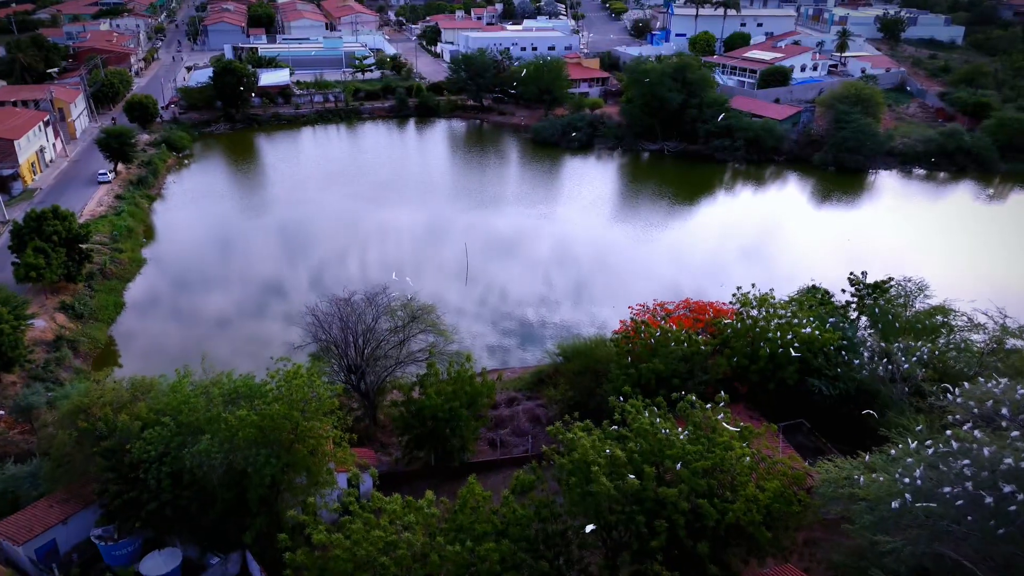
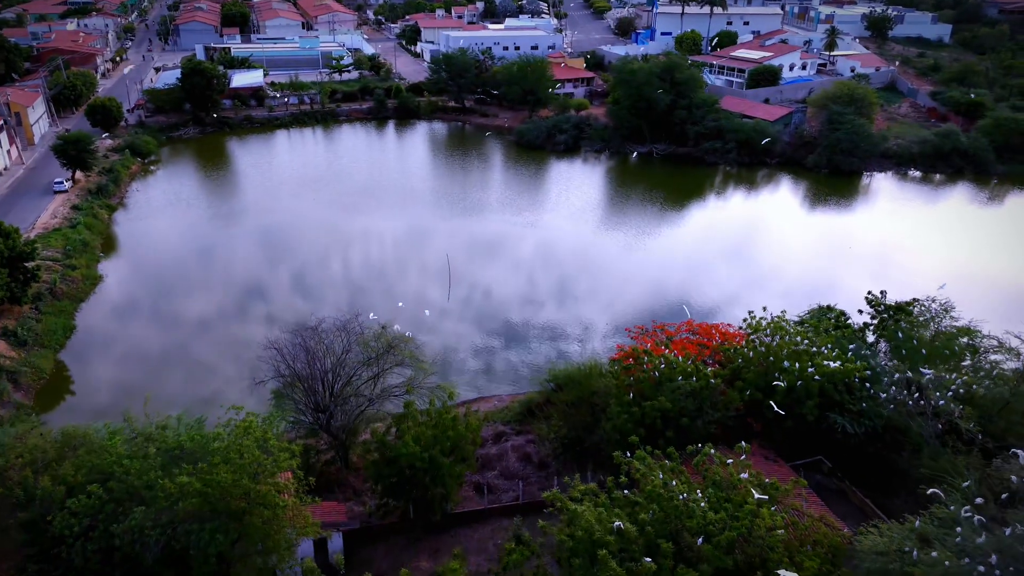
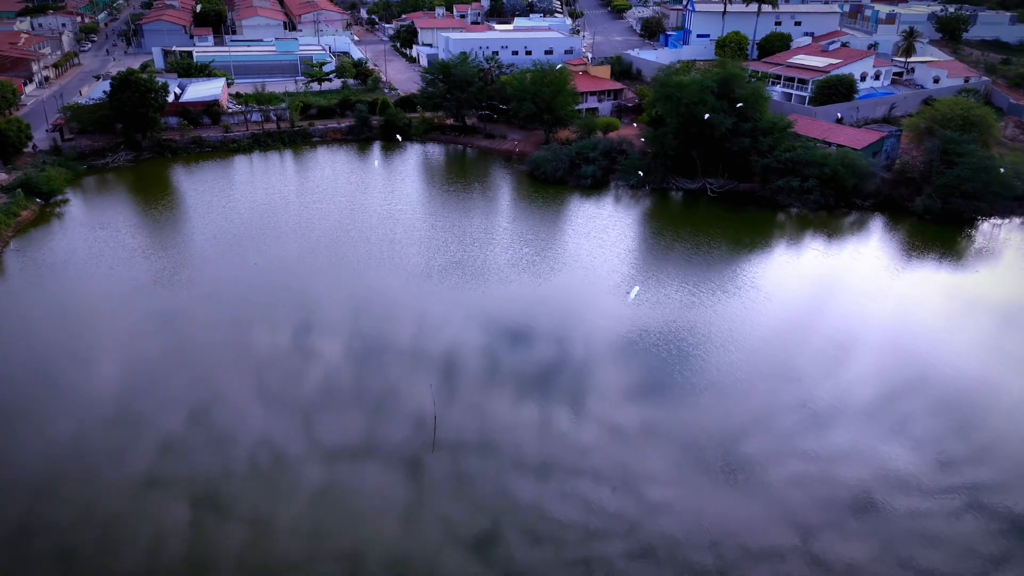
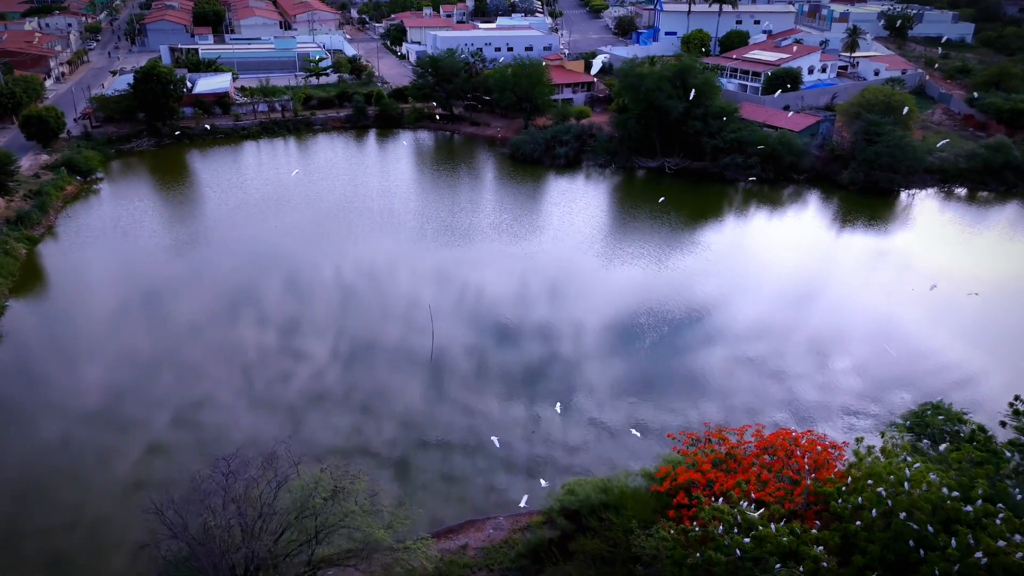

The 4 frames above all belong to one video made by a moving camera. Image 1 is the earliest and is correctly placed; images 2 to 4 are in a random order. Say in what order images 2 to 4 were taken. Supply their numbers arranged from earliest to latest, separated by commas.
2, 4, 3
